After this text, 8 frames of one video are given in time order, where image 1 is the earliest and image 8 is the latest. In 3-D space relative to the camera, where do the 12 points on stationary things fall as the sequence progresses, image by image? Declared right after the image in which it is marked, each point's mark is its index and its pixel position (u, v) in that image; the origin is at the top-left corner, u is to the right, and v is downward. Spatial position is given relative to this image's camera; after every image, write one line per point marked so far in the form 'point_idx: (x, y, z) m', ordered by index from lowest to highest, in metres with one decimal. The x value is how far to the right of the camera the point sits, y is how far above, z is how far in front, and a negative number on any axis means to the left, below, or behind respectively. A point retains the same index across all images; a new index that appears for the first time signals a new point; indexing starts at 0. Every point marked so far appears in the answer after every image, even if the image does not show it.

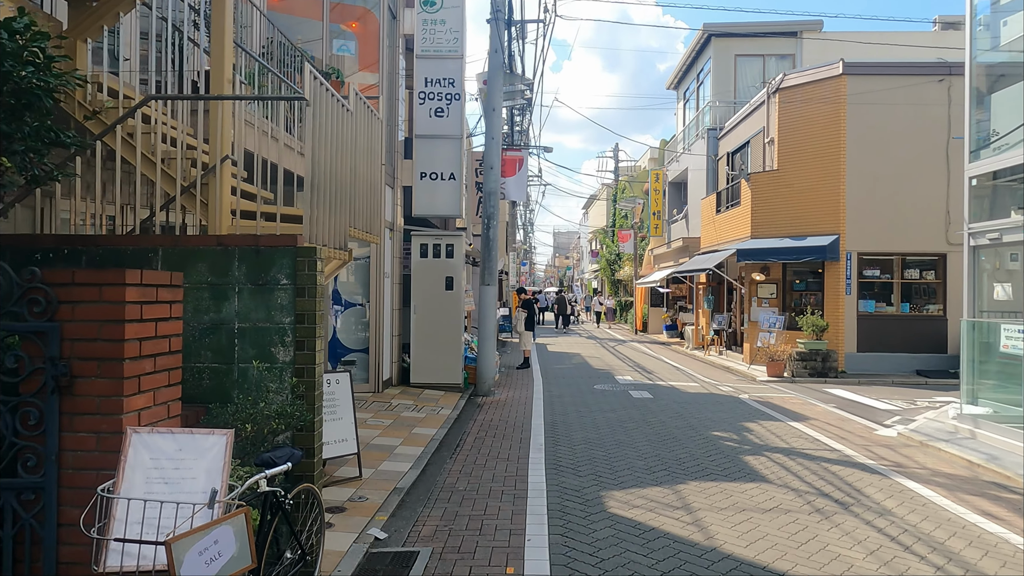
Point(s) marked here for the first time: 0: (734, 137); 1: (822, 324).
0: (+6.2, +4.2, +18.4) m
1: (+6.4, -0.7, +13.6) m
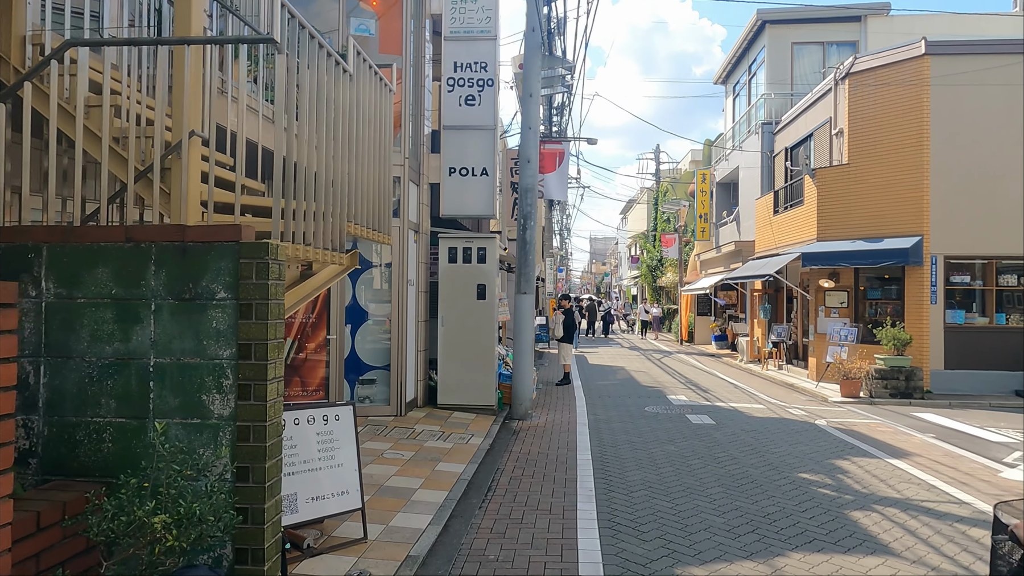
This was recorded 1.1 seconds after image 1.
0: (+7.2, +4.0, +16.8) m
1: (+7.1, -0.9, +11.9) m
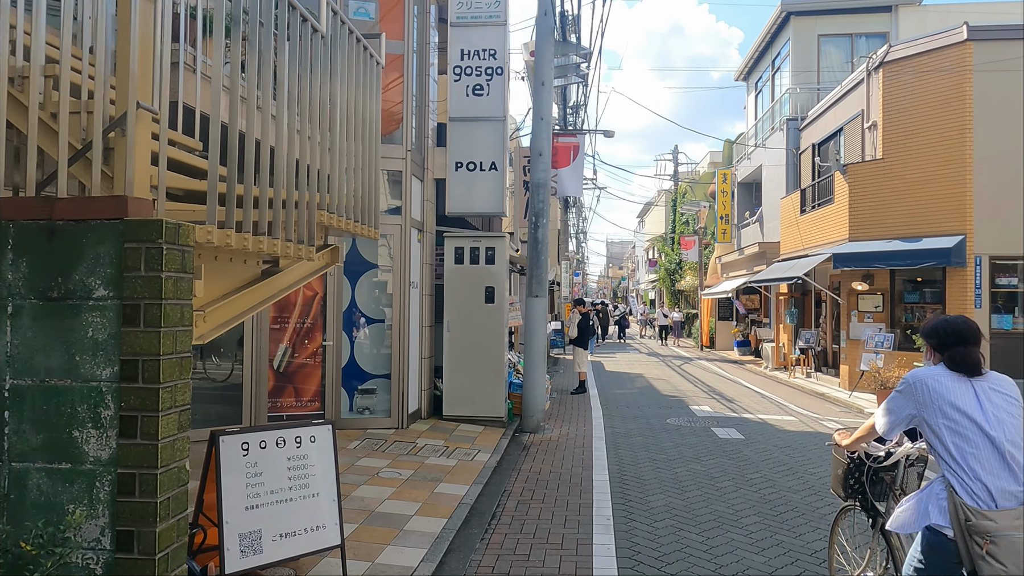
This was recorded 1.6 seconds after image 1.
0: (+7.5, +3.9, +15.9) m
1: (+7.3, -0.9, +11.1) m
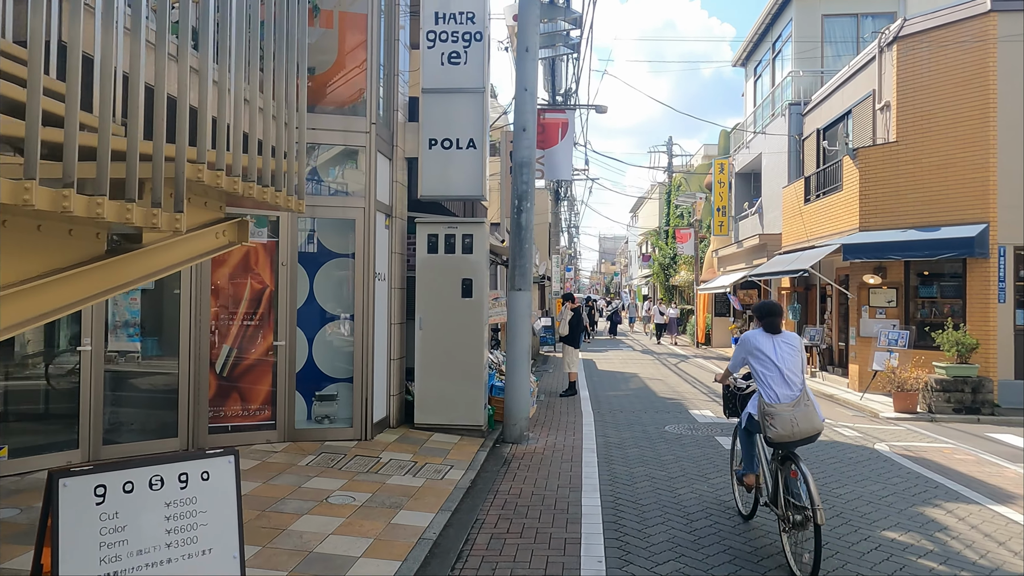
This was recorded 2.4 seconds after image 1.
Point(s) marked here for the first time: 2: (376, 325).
0: (+7.2, +4.1, +15.0) m
1: (+7.0, -0.8, +10.1) m
2: (-1.6, -0.4, +7.7) m
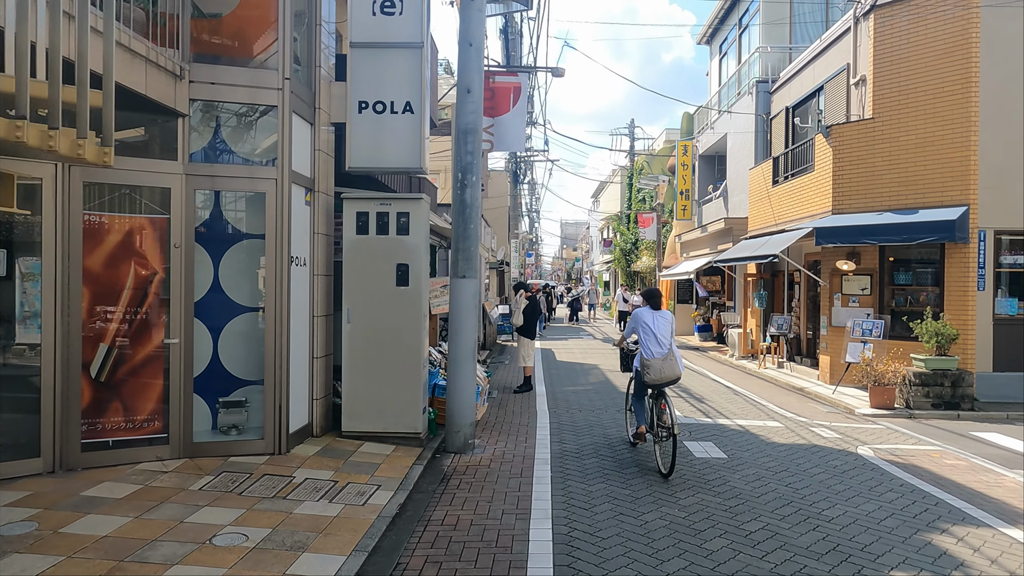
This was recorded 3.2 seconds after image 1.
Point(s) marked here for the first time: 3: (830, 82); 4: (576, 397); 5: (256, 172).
0: (+6.2, +4.4, +14.2) m
1: (+6.3, -0.6, +9.5) m
2: (-2.2, -0.3, +6.6) m
3: (+6.0, +3.9, +12.5) m
4: (+1.0, -1.7, +10.6) m
5: (-2.4, +1.1, +6.3) m
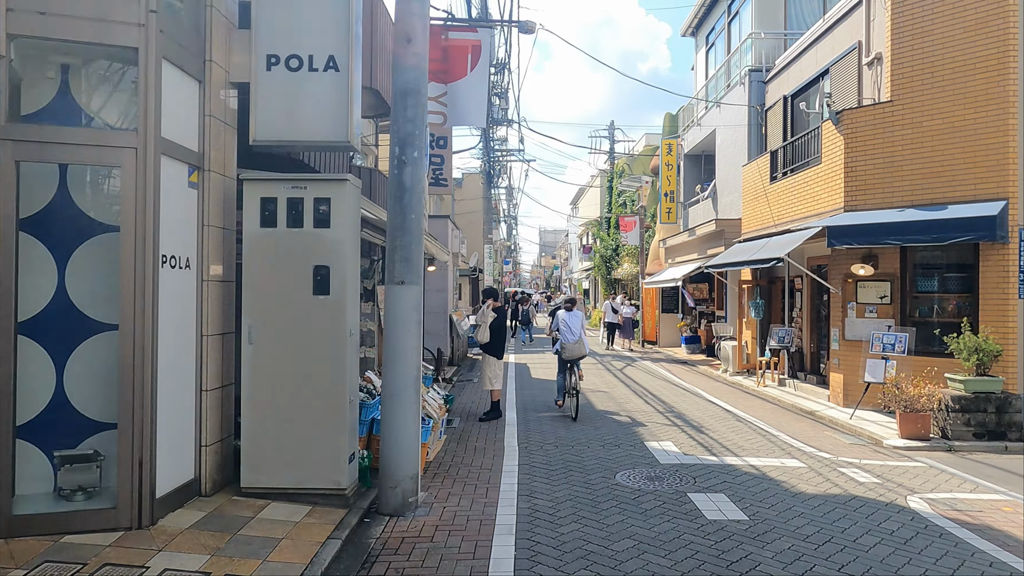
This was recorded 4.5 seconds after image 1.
0: (+5.6, +4.2, +12.8) m
1: (+5.8, -0.7, +8.0) m
2: (-2.5, -0.4, +4.8) m
3: (+5.4, +3.8, +11.0) m
4: (+0.5, -1.9, +8.9) m
5: (-2.8, +1.0, +4.5) m
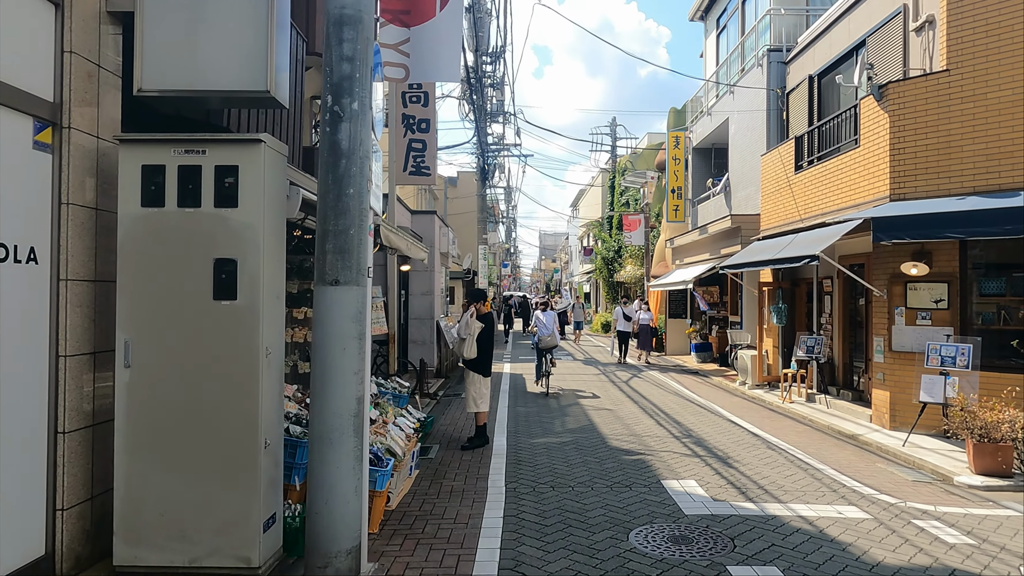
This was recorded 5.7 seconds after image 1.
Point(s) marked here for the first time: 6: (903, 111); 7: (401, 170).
0: (+5.4, +4.2, +11.4) m
1: (+5.7, -0.7, +6.5) m
2: (-2.7, -0.4, +3.4) m
3: (+5.3, +3.7, +9.6) m
4: (+0.4, -1.9, +7.5) m
5: (-2.9, +1.0, +3.1) m
6: (+5.1, +2.3, +8.6) m
7: (-1.8, +1.9, +10.7) m
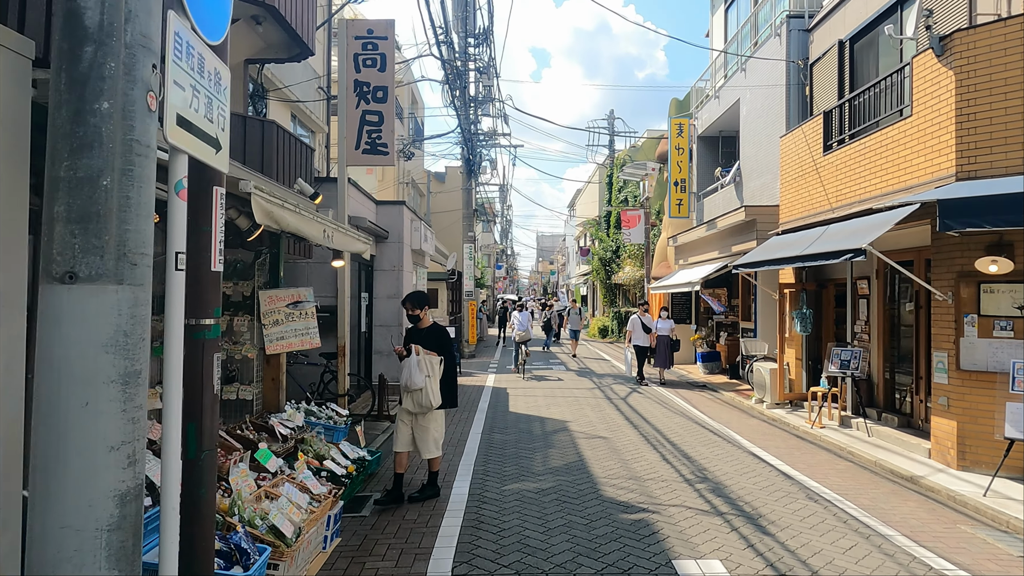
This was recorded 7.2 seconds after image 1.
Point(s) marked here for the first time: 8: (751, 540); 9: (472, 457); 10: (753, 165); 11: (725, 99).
0: (+5.1, +4.1, +9.6) m
1: (+5.4, -0.8, +4.7) m
2: (-3.0, -0.4, +1.6) m
3: (+5.0, +3.7, +7.8) m
4: (+0.1, -1.9, +5.6) m
5: (-3.3, +1.0, +1.3) m
6: (+4.7, +2.3, +6.8) m
7: (-2.2, +1.9, +8.9) m
8: (+1.8, -1.8, +4.8) m
9: (-0.4, -1.9, +7.3) m
10: (+4.8, +2.4, +13.1) m
11: (+4.8, +4.3, +14.8) m
